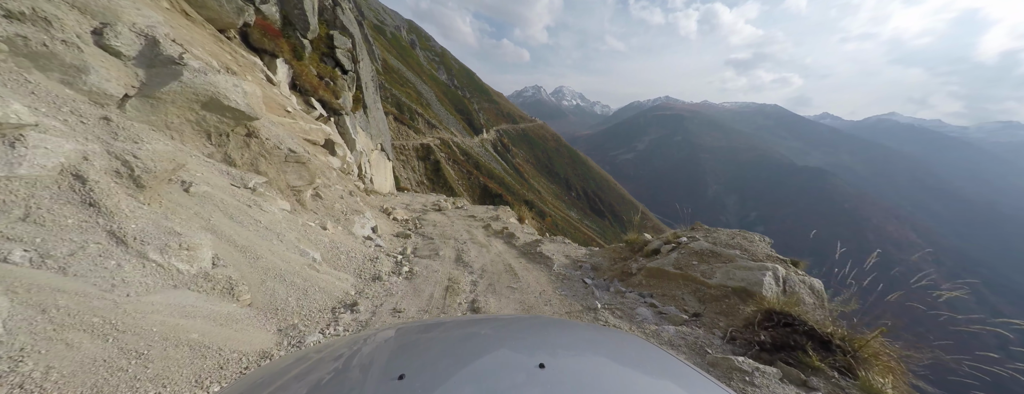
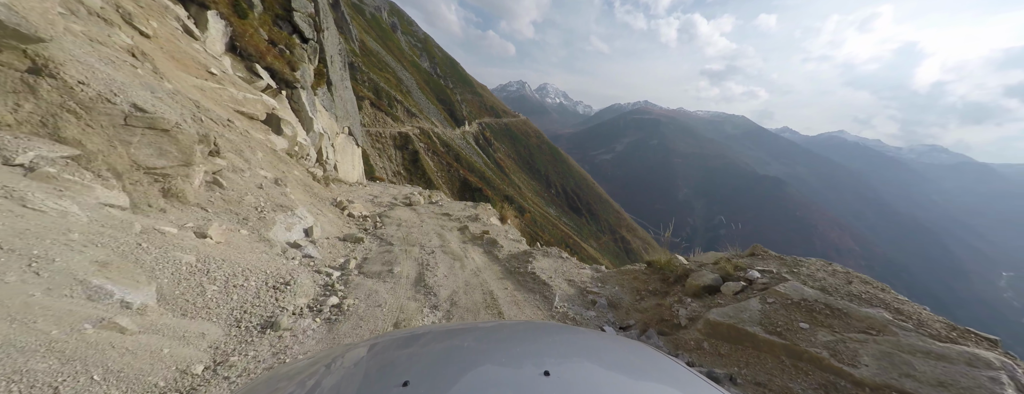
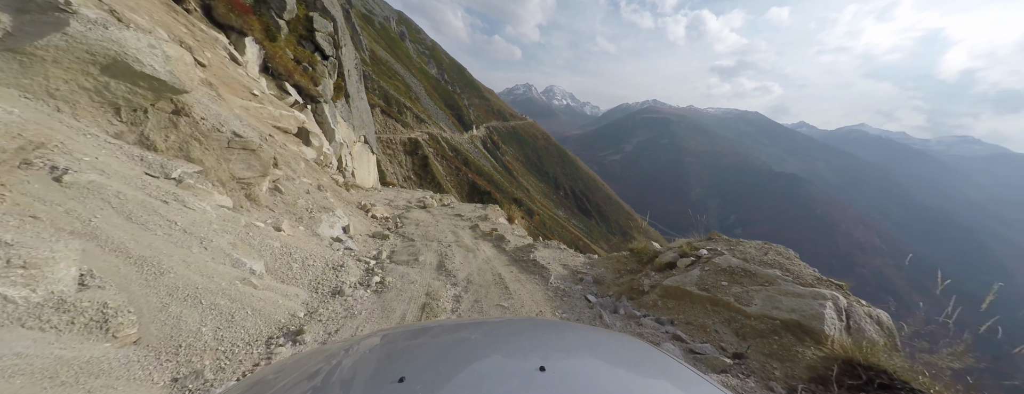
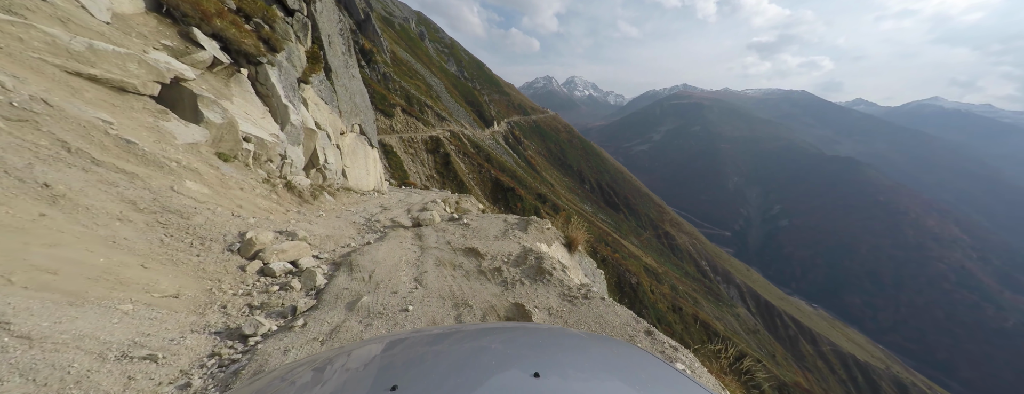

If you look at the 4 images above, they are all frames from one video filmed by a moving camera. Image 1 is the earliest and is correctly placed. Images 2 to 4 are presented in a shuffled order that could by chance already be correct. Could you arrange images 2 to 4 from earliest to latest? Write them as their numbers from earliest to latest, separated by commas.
3, 2, 4
